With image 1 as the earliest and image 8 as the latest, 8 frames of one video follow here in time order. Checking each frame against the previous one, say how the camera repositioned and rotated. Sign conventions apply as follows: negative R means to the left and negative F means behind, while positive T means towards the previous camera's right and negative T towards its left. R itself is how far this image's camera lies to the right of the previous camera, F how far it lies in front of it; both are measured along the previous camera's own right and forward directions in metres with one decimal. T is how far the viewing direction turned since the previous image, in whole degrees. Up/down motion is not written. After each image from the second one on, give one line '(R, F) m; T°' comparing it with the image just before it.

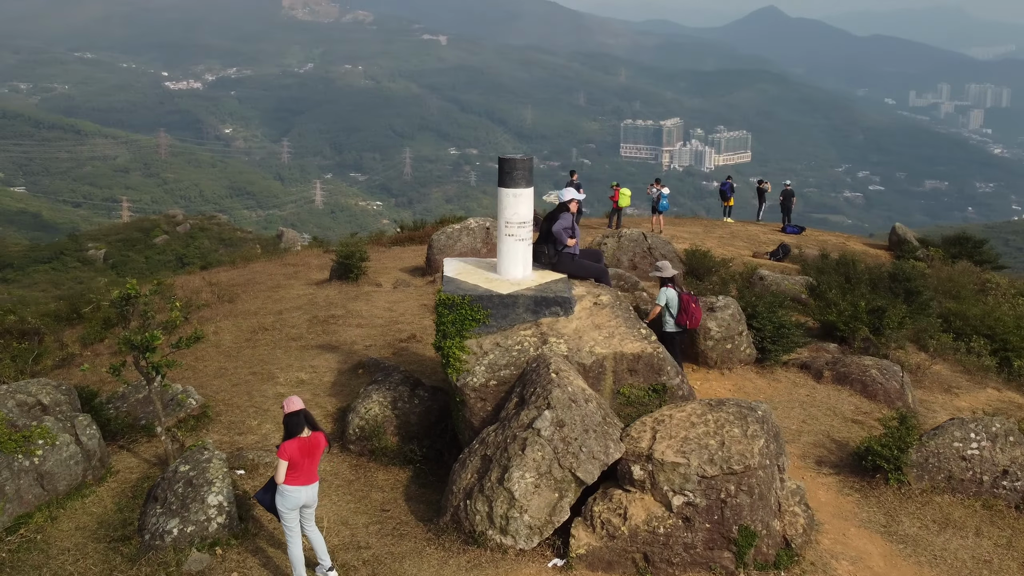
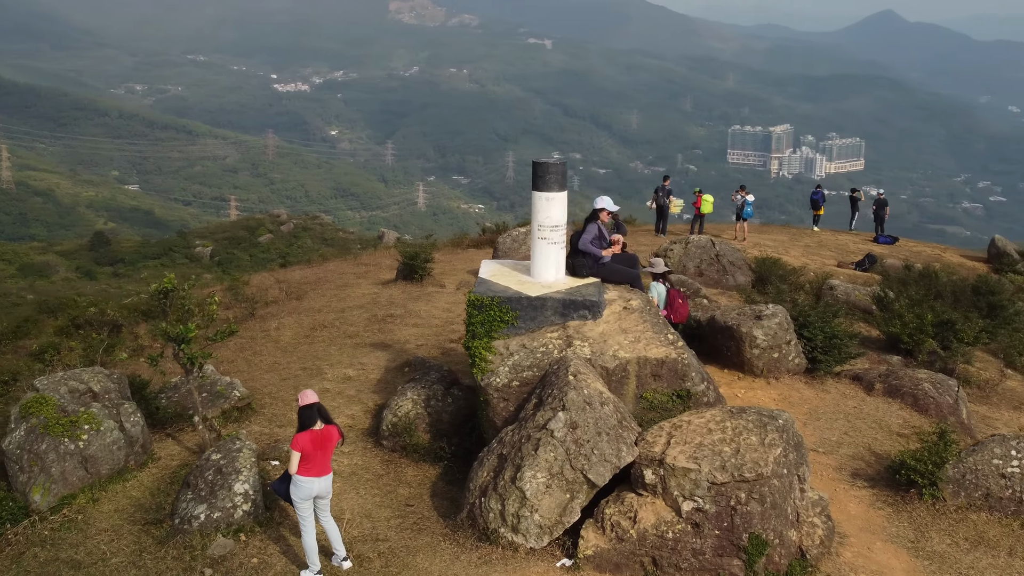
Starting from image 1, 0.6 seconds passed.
(+0.5, -0.1) m; -5°
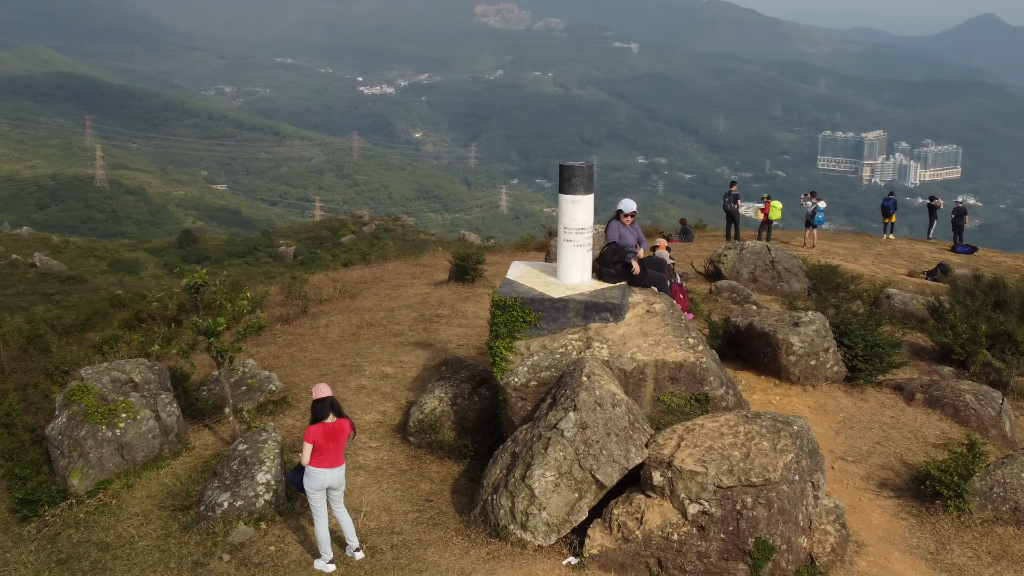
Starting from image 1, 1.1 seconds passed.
(+0.4, -0.1) m; -4°
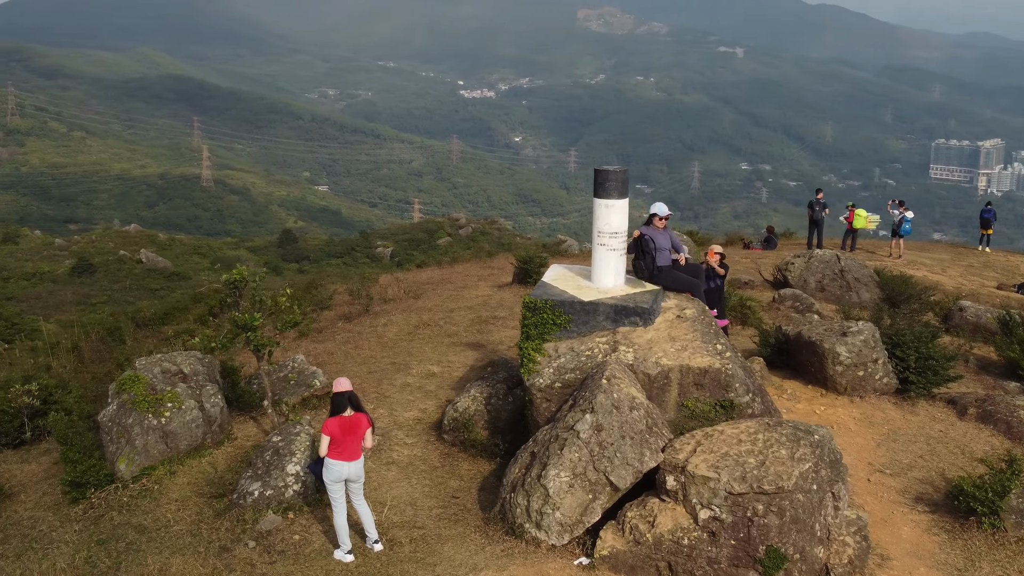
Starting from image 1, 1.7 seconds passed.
(+0.5, -0.1) m; -5°
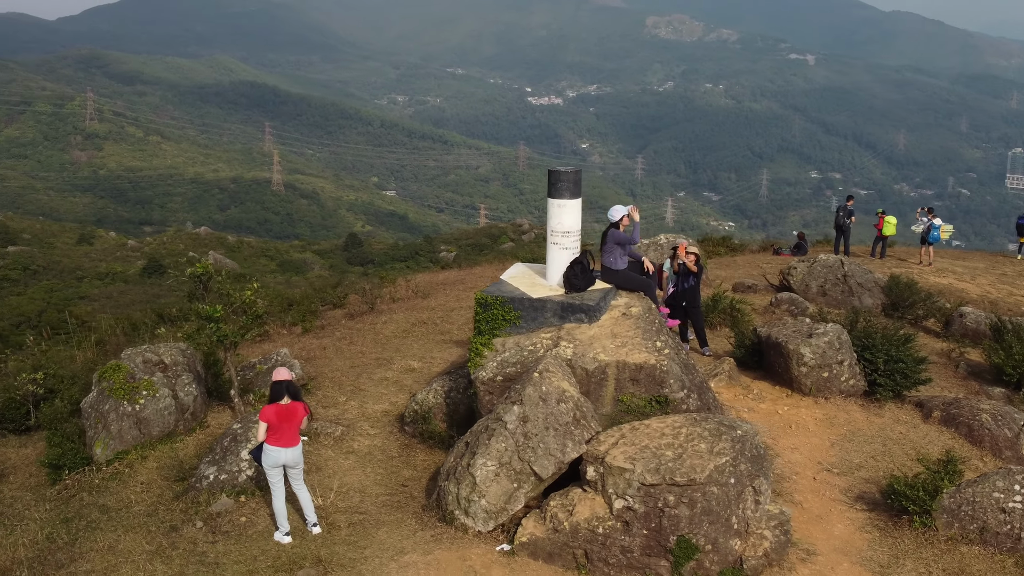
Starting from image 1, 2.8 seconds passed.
(+0.9, -0.3) m; -4°
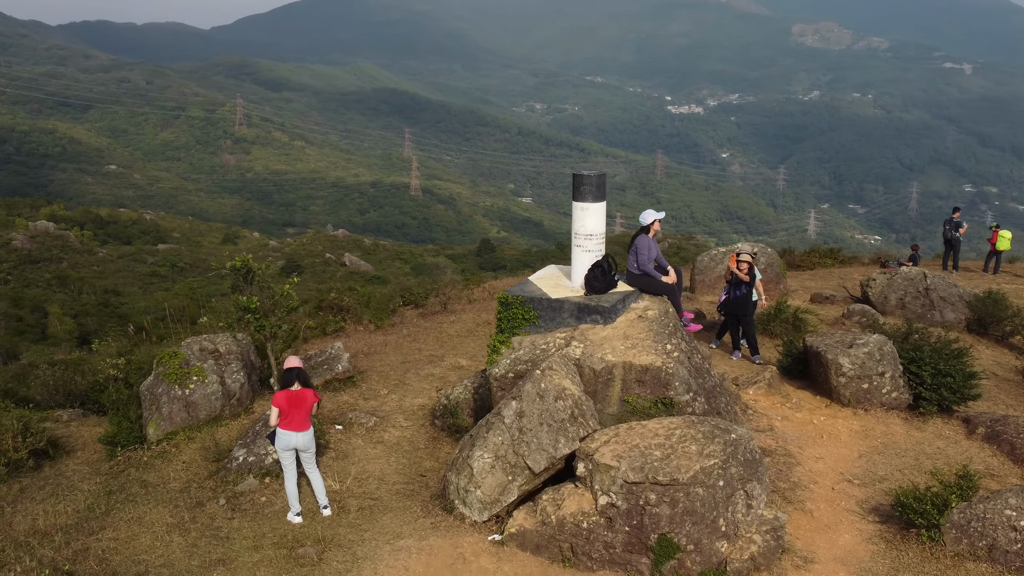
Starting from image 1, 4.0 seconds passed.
(+0.9, -0.2) m; -7°
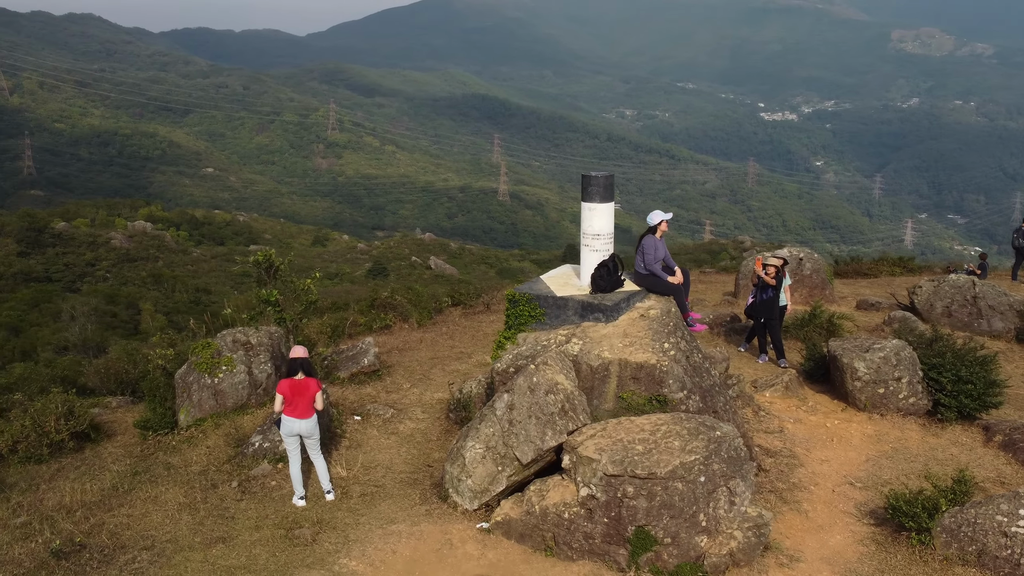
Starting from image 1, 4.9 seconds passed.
(+0.7, -0.2) m; -5°
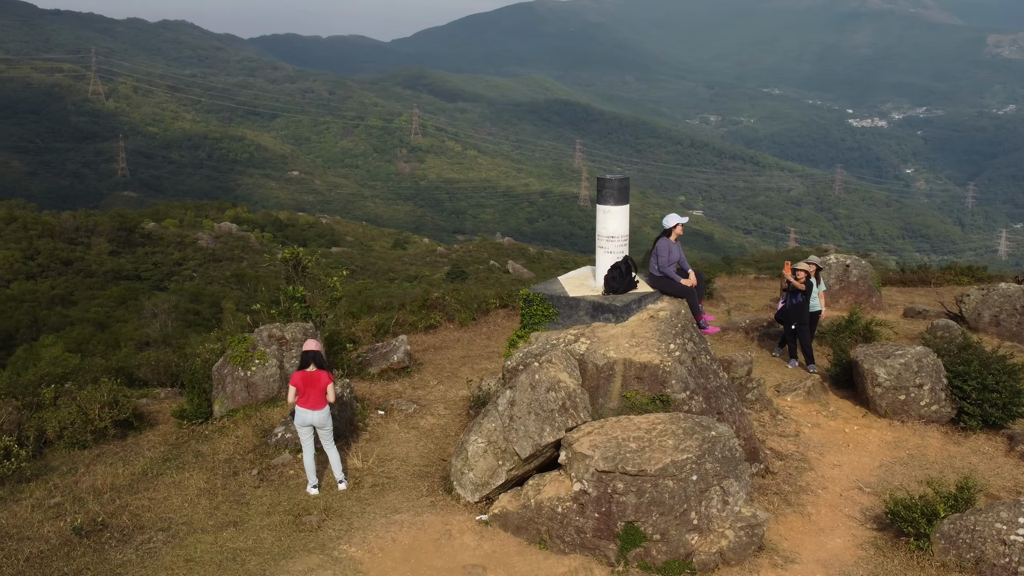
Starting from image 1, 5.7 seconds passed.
(+0.6, -0.2) m; -4°
